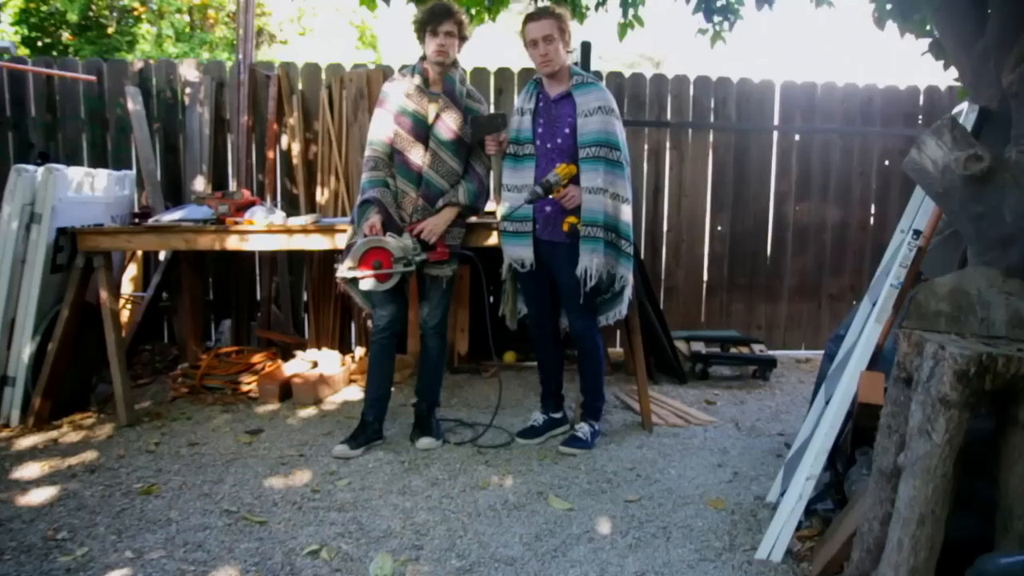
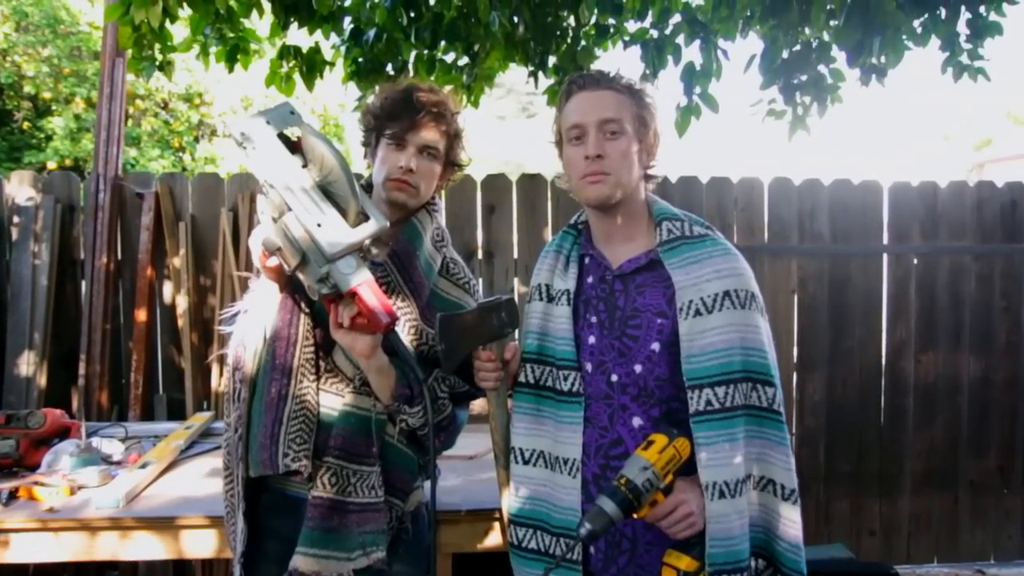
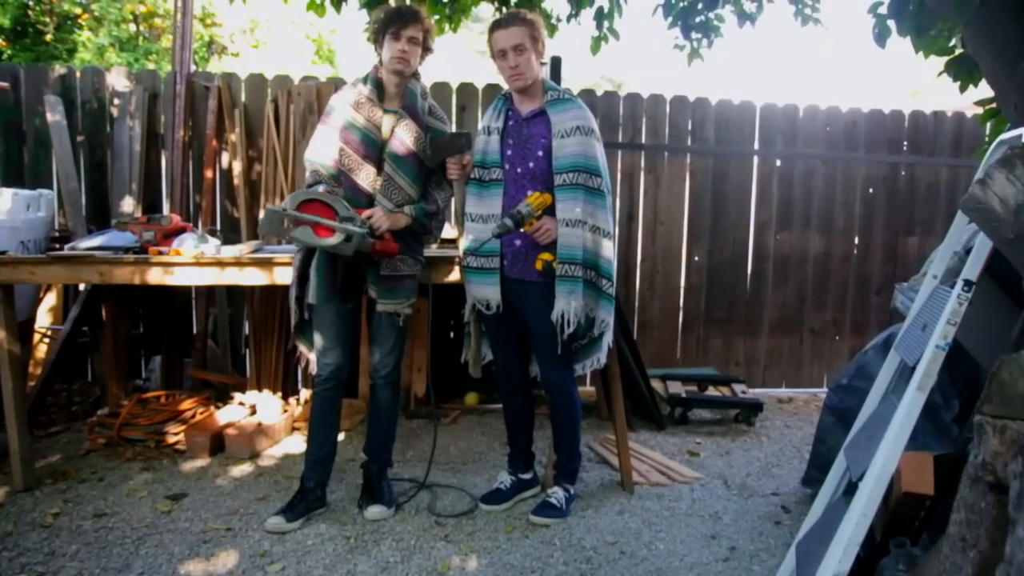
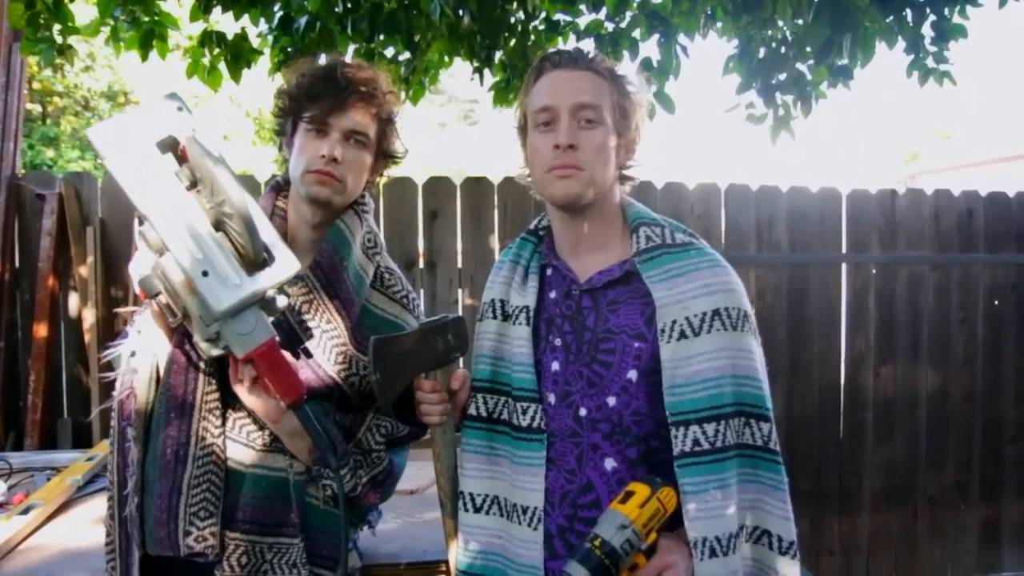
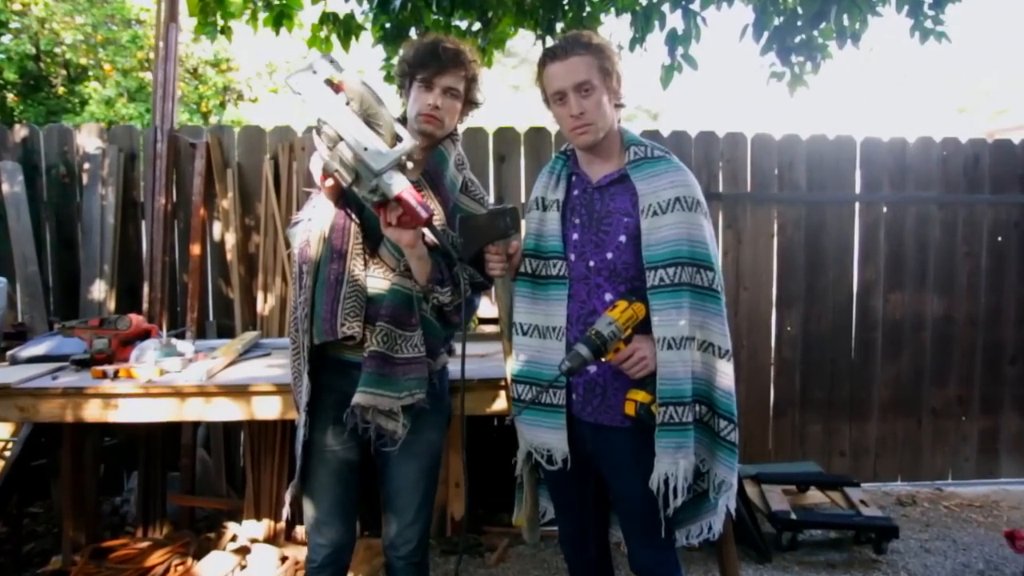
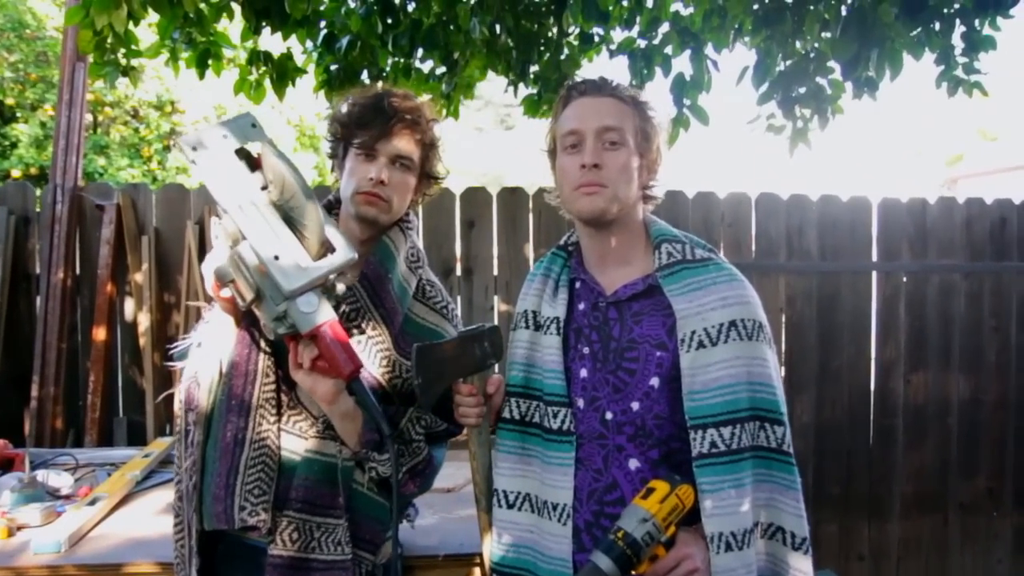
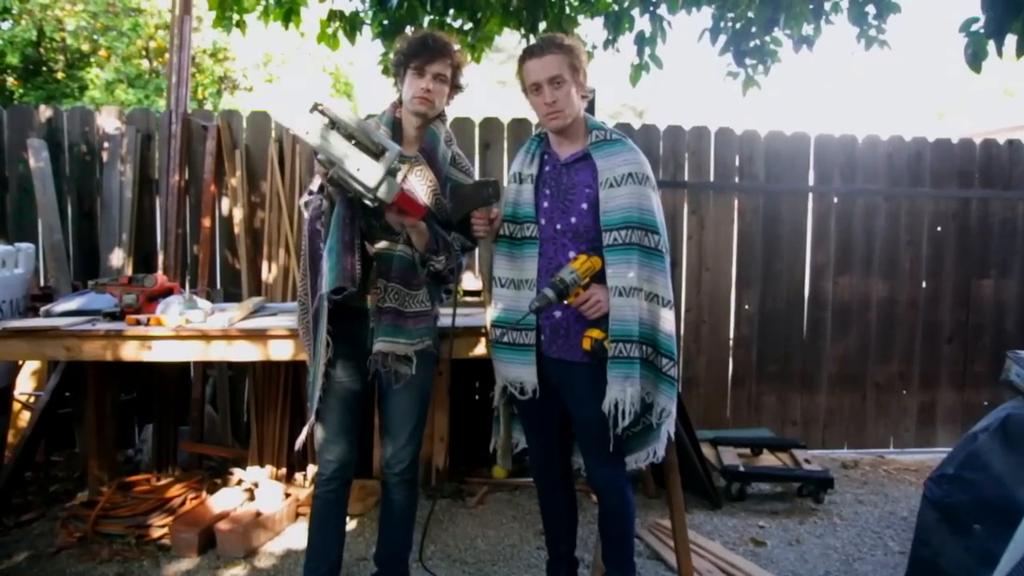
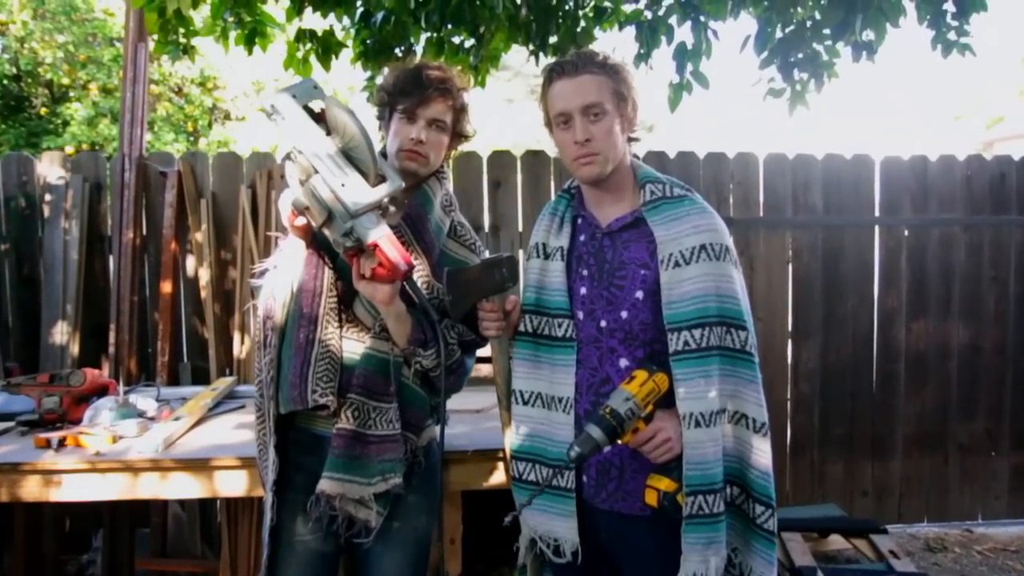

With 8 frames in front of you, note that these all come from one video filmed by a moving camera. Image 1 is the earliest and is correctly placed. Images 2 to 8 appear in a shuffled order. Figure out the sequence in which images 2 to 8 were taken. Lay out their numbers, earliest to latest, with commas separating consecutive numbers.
3, 7, 5, 8, 2, 6, 4
